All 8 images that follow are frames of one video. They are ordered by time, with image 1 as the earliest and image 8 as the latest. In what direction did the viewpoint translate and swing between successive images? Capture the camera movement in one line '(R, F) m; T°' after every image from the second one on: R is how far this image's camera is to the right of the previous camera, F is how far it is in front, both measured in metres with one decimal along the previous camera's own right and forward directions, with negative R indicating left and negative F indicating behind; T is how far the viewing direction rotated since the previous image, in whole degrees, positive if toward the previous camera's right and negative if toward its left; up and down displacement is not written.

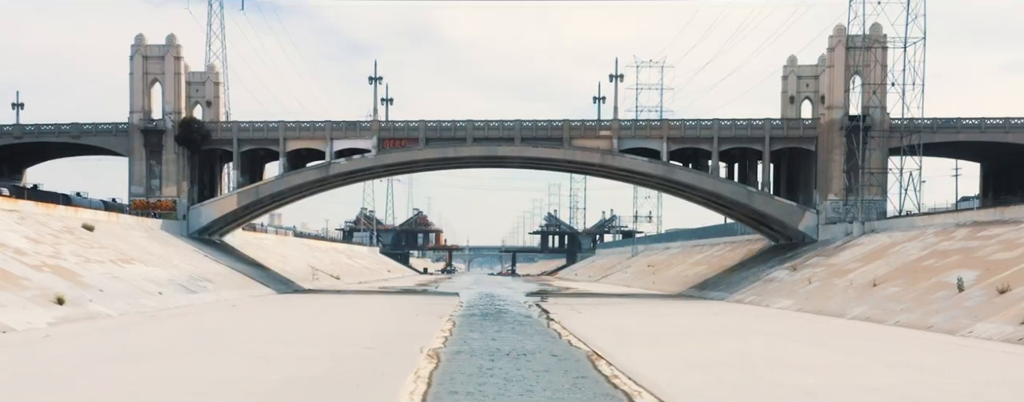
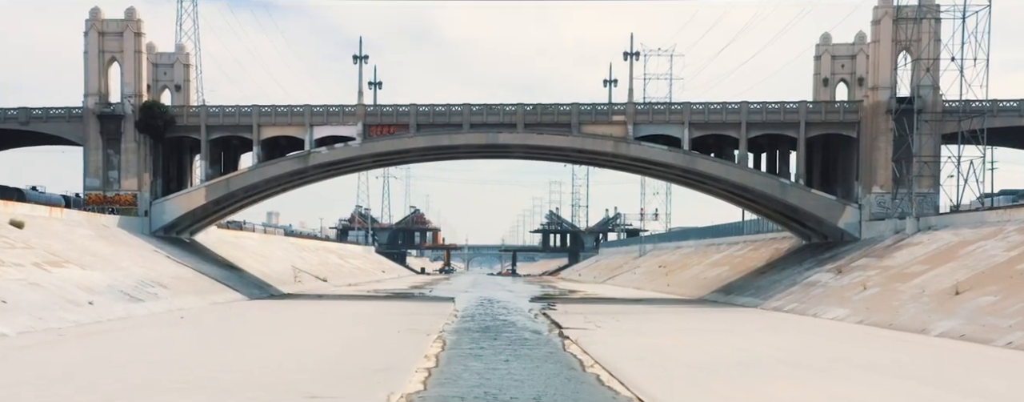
(-0.2, +7.0) m; 0°
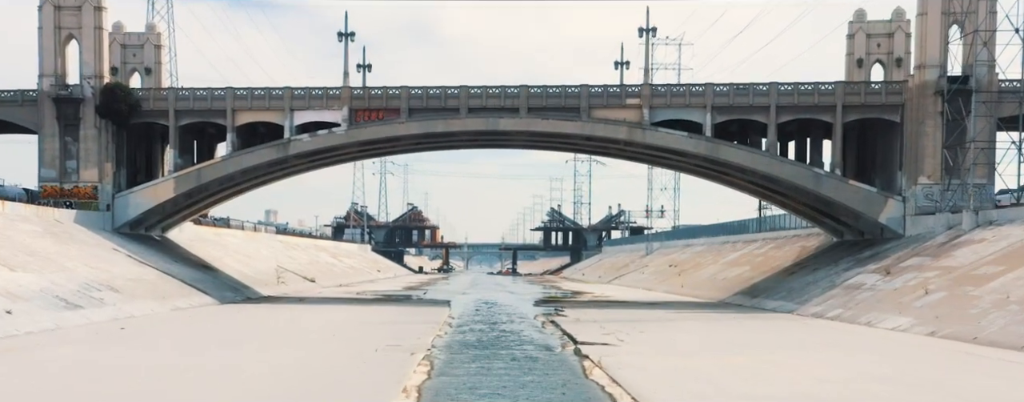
(-0.2, +5.7) m; 0°
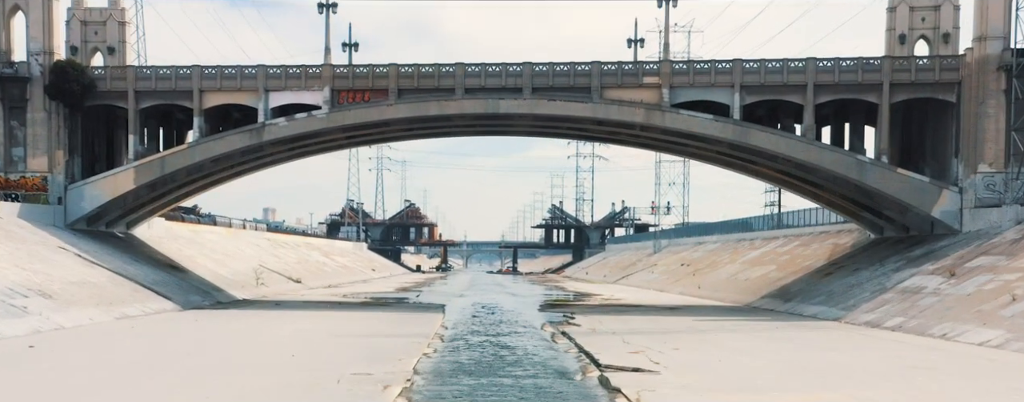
(-0.1, +5.8) m; 0°
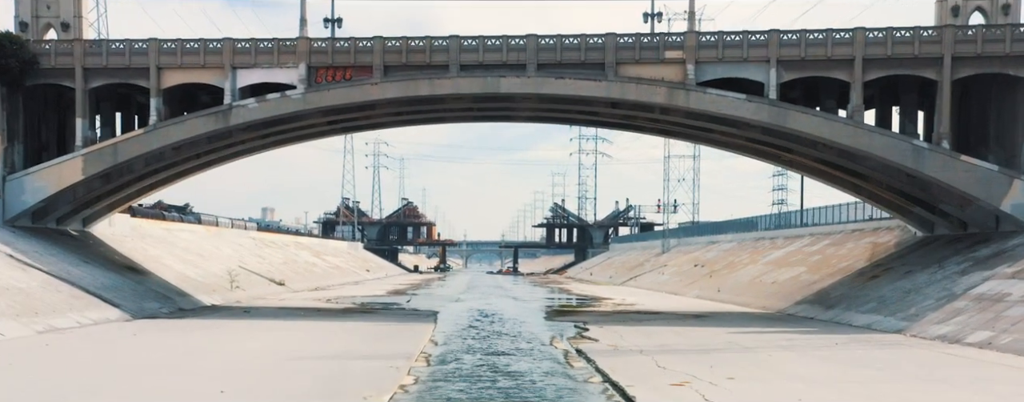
(-0.1, +5.8) m; 0°
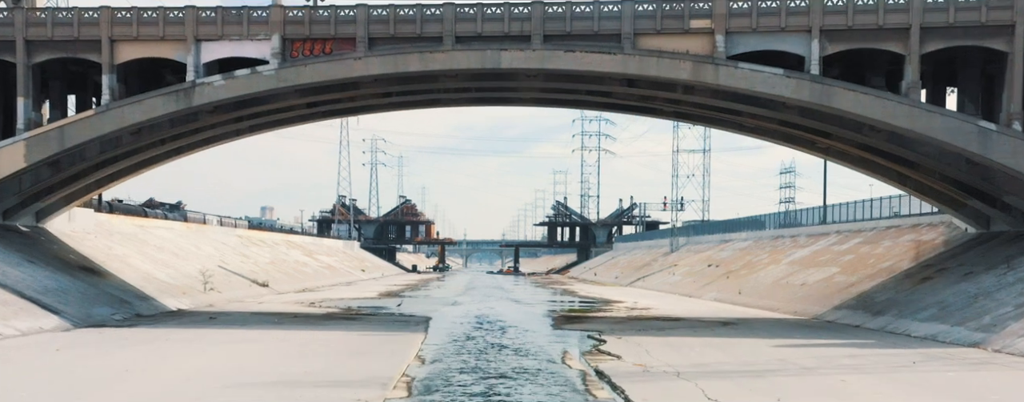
(-0.1, +5.0) m; 0°
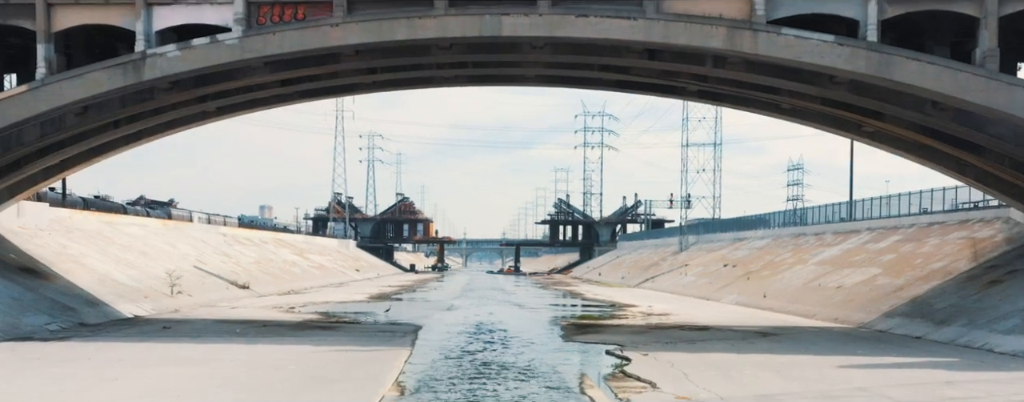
(-0.1, +5.1) m; 0°
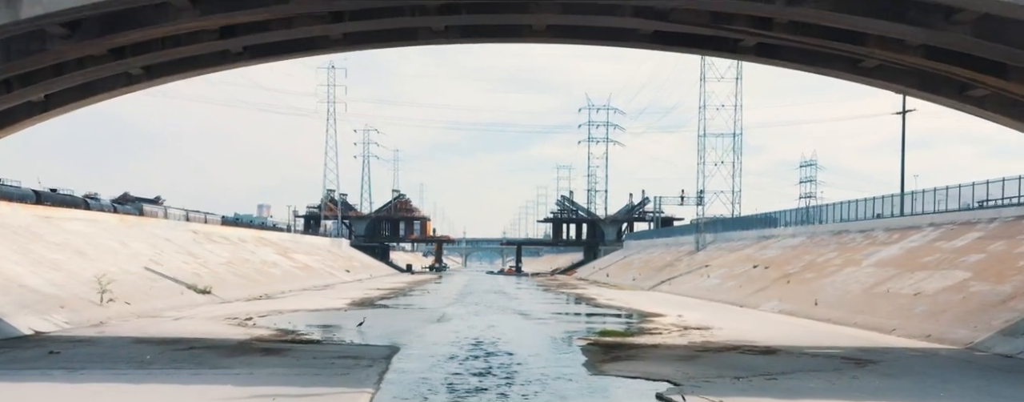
(-0.2, +7.9) m; 0°
